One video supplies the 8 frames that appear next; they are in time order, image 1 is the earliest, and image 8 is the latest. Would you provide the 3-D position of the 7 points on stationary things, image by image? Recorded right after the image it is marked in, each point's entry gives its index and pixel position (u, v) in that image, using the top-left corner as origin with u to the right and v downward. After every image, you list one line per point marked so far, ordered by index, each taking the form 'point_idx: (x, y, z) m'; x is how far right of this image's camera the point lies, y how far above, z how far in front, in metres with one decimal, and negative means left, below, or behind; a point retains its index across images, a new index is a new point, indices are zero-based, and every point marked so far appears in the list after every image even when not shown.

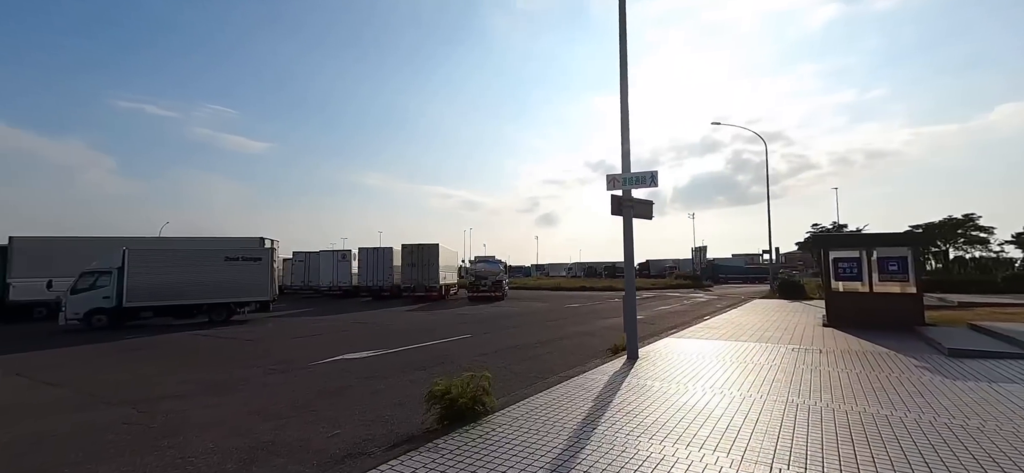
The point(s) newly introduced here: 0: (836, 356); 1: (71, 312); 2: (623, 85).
0: (+6.0, -2.2, +8.7) m
1: (-17.1, -2.9, +18.2) m
2: (+2.5, +3.5, +10.7) m
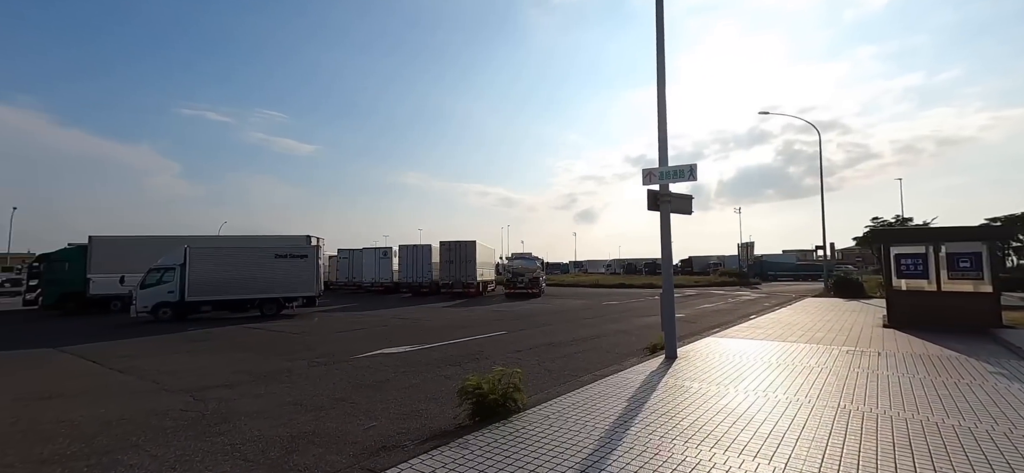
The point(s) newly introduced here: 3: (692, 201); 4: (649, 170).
0: (+6.6, -2.1, +8.2) m
1: (-15.6, -2.9, +19.6) m
2: (+3.3, +3.6, +10.4) m
3: (+3.9, +0.8, +10.2) m
4: (+2.9, +1.4, +10.2) m
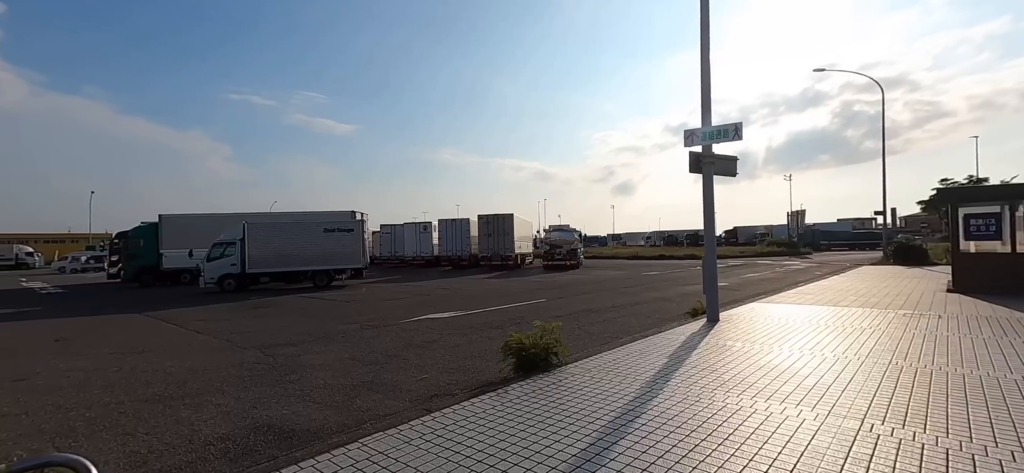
0: (+7.4, -1.4, +7.8) m
1: (-13.9, -1.9, +21.1) m
2: (+4.1, +4.4, +10.0) m
3: (+4.7, +1.6, +9.9) m
4: (+3.8, +2.2, +9.9) m
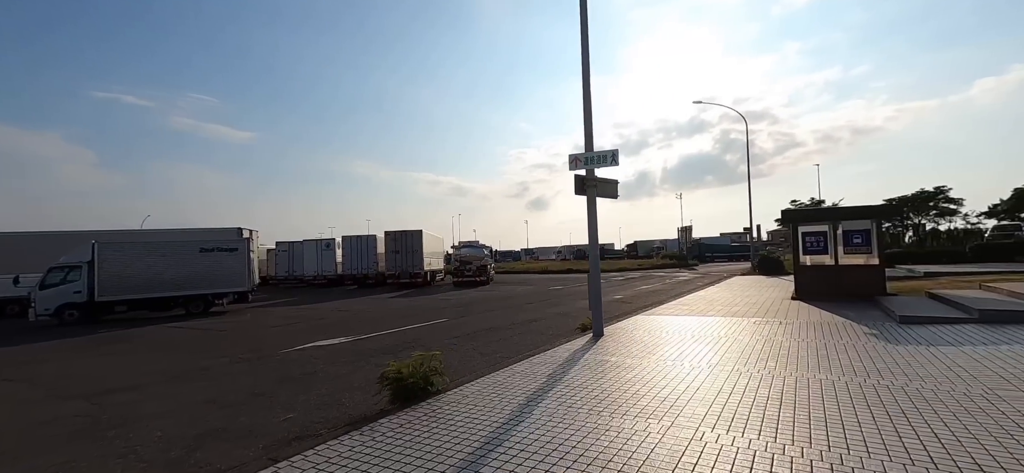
0: (+5.4, -1.7, +9.0) m
1: (-18.0, -2.7, +17.9) m
2: (+1.7, +4.0, +10.7) m
3: (+2.4, +1.2, +10.6) m
4: (+1.4, +1.8, +10.4) m
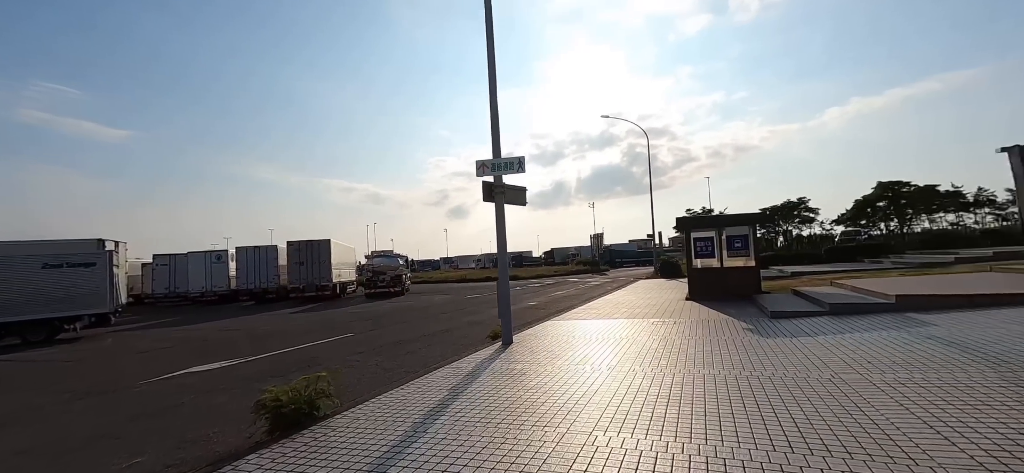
0: (+3.6, -1.8, +9.5) m
1: (-21.0, -3.2, +14.1) m
2: (-0.4, +3.8, +10.7) m
3: (+0.3, +1.0, +10.7) m
4: (-0.6, +1.6, +10.3) m
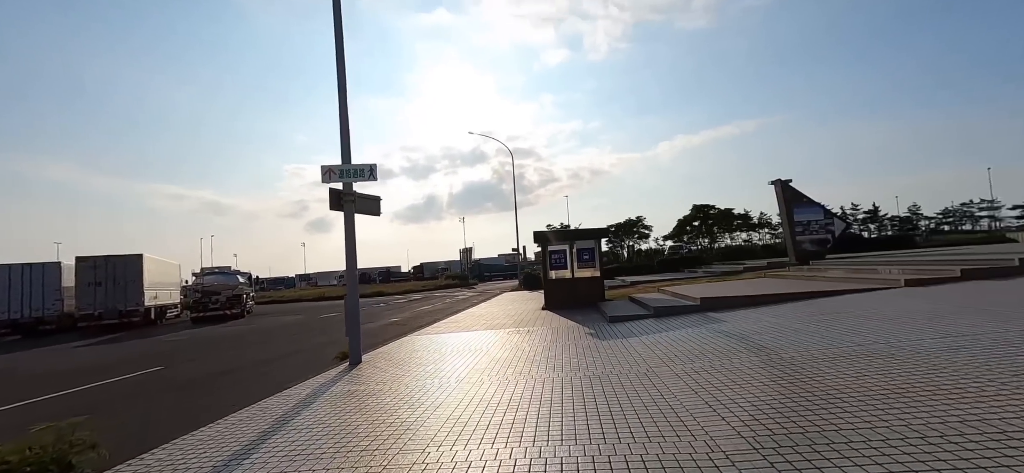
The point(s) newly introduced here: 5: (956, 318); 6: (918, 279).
0: (+0.7, -2.1, +9.9) m
1: (-24.3, -3.4, +7.6) m
2: (-3.6, +3.5, +10.0) m
3: (-2.9, +0.7, +10.2) m
4: (-3.6, +1.4, +9.6) m
5: (+10.0, -1.9, +10.7) m
6: (+14.7, -1.5, +17.1) m
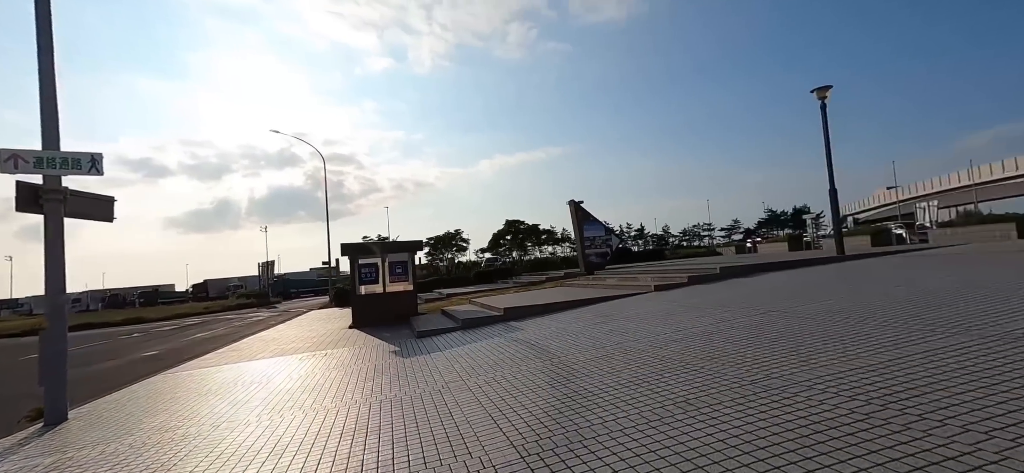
0: (-3.3, -2.3, +8.9) m
1: (-25.6, -3.3, -2.5) m
2: (-7.3, +3.3, +7.6) m
3: (-6.7, +0.5, +7.9) m
4: (-7.2, +1.2, +7.1) m
5: (+5.1, -2.3, +13.1) m
6: (+7.1, -2.1, +20.7) m
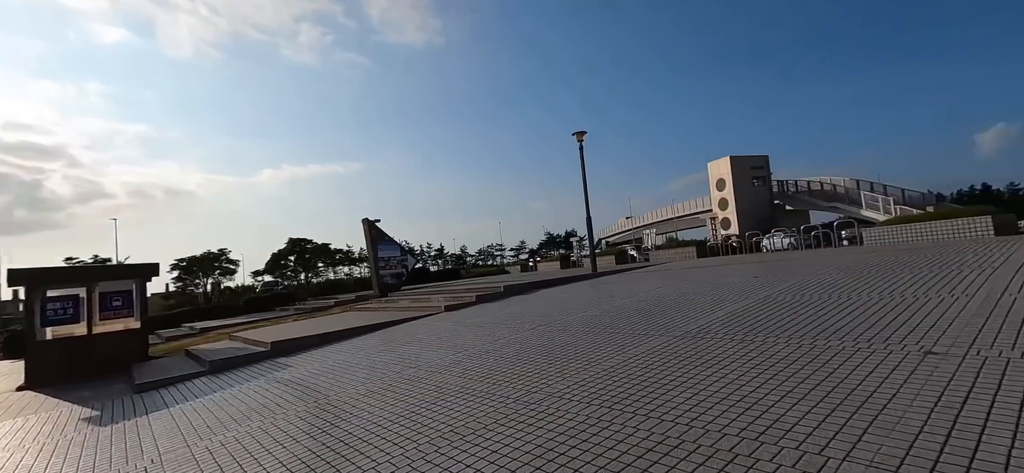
0: (-6.8, -2.6, +5.7) m
1: (-22.5, -2.8, -13.9) m
2: (-9.9, +3.1, +3.1) m
3: (-9.5, +0.3, +3.6) m
4: (-9.7, +1.0, +2.7) m
5: (-0.9, -2.9, +13.0) m
6: (-2.3, -3.1, +20.8) m
